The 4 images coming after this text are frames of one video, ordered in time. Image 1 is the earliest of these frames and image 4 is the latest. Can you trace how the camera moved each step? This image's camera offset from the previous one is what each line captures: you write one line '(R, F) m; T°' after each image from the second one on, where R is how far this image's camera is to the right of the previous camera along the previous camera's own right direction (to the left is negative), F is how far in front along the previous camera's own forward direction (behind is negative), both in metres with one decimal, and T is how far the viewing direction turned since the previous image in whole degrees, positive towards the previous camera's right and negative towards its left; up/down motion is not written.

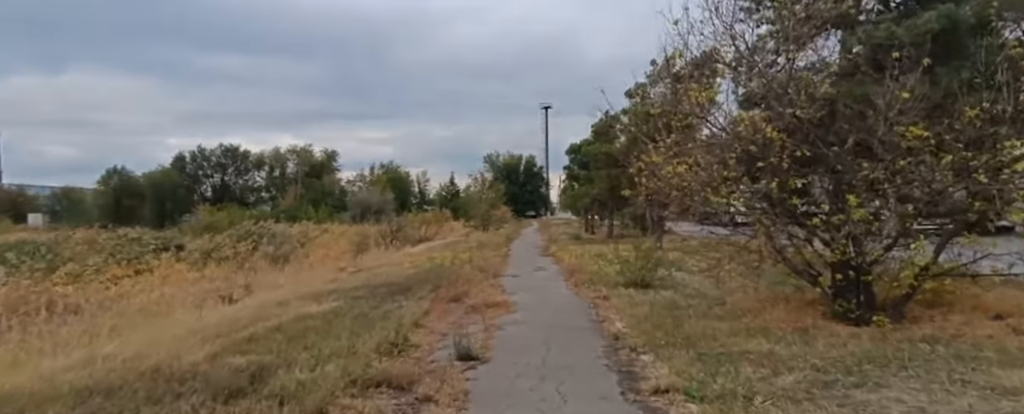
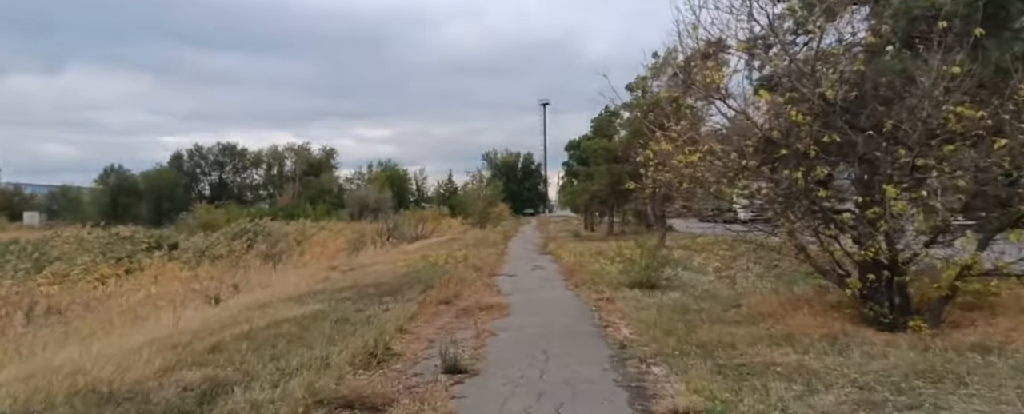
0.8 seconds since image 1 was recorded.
(+0.1, +1.0) m; 0°
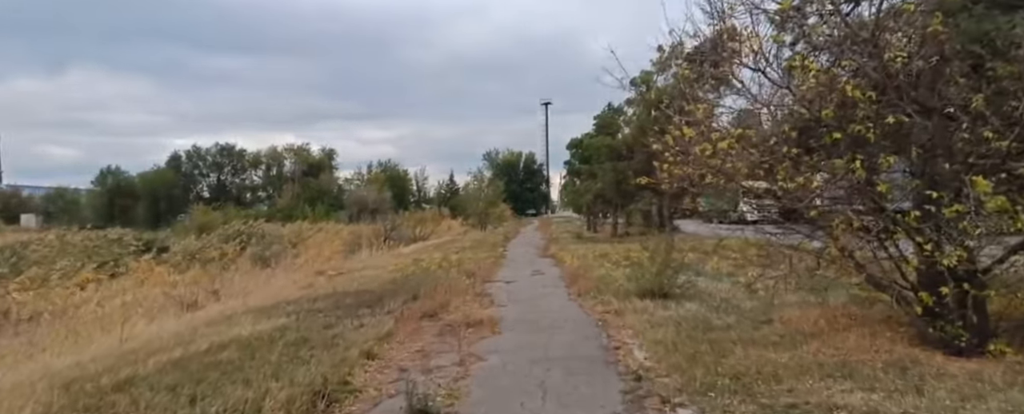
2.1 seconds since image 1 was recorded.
(+0.1, +1.6) m; 0°
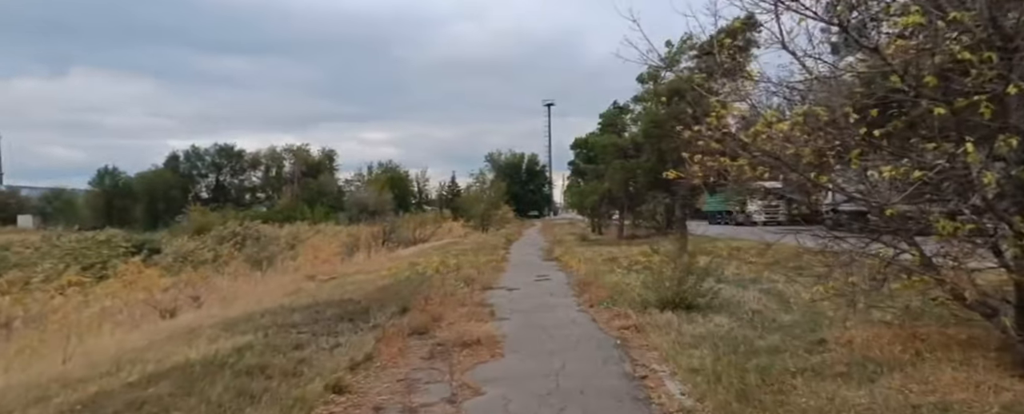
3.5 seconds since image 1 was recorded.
(0.0, +1.5) m; 0°
